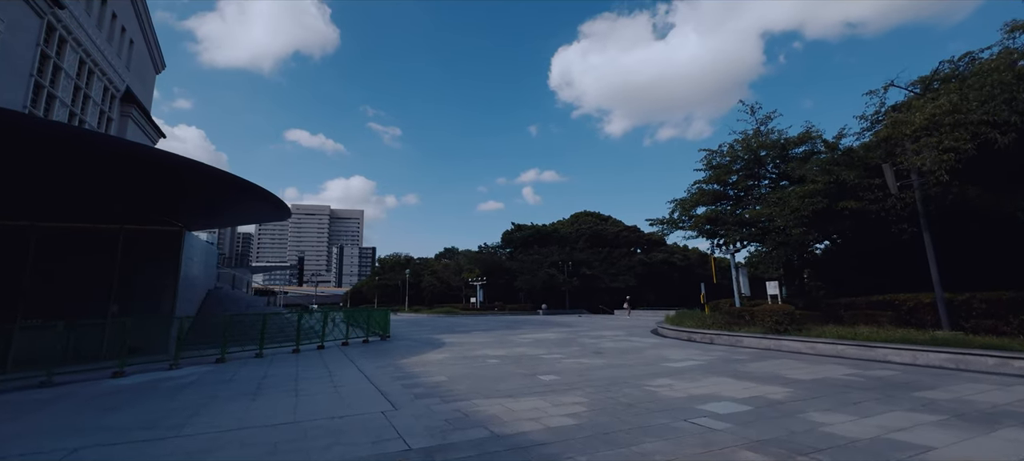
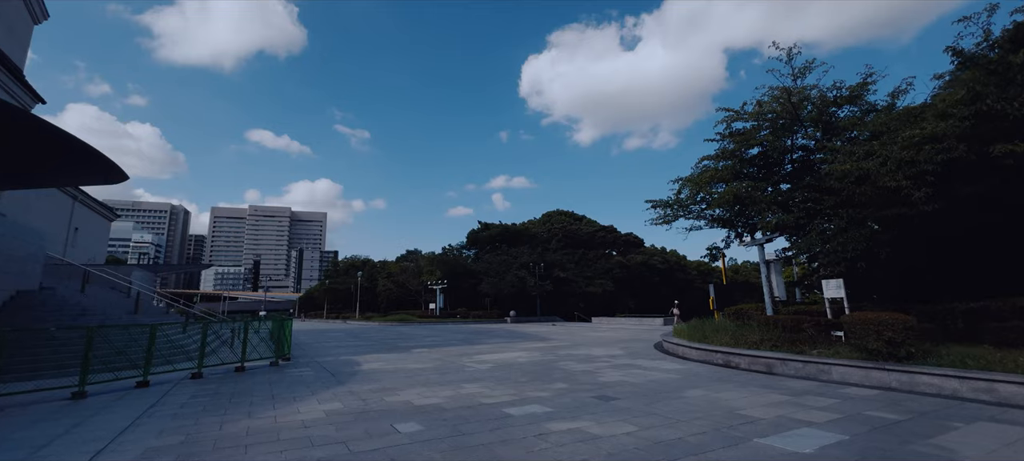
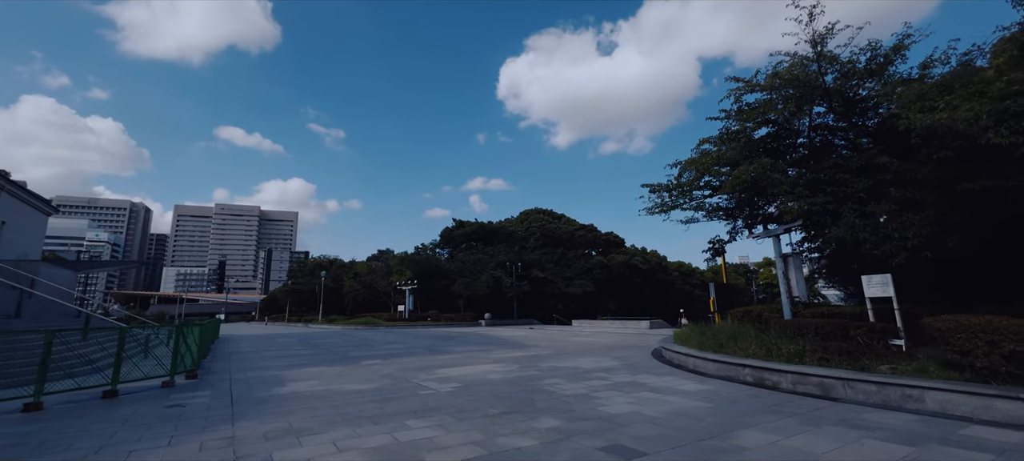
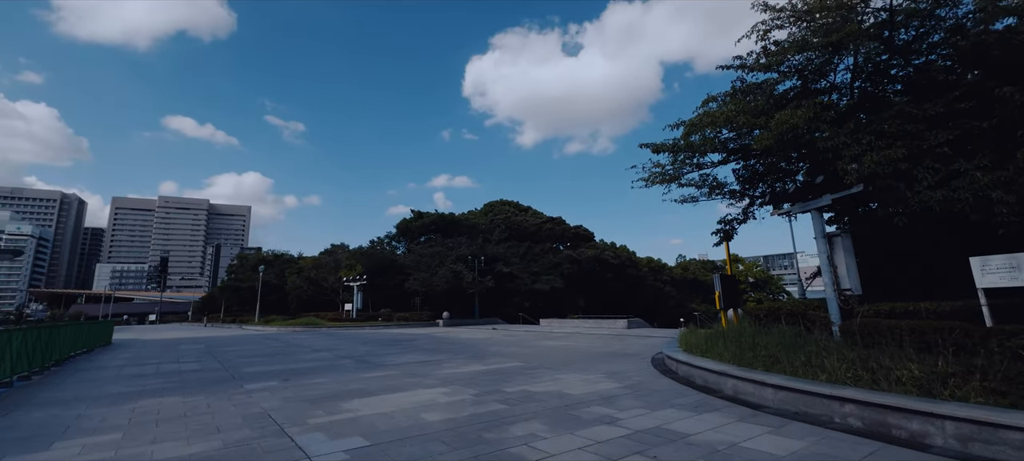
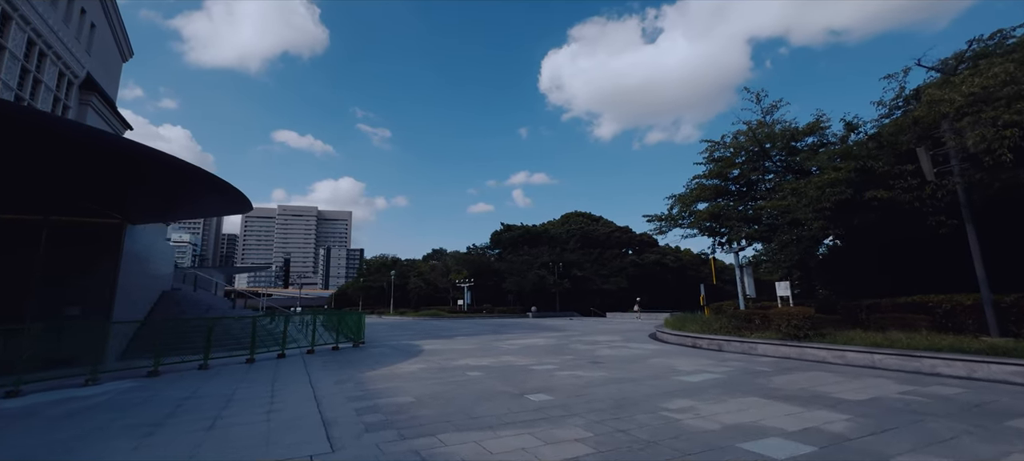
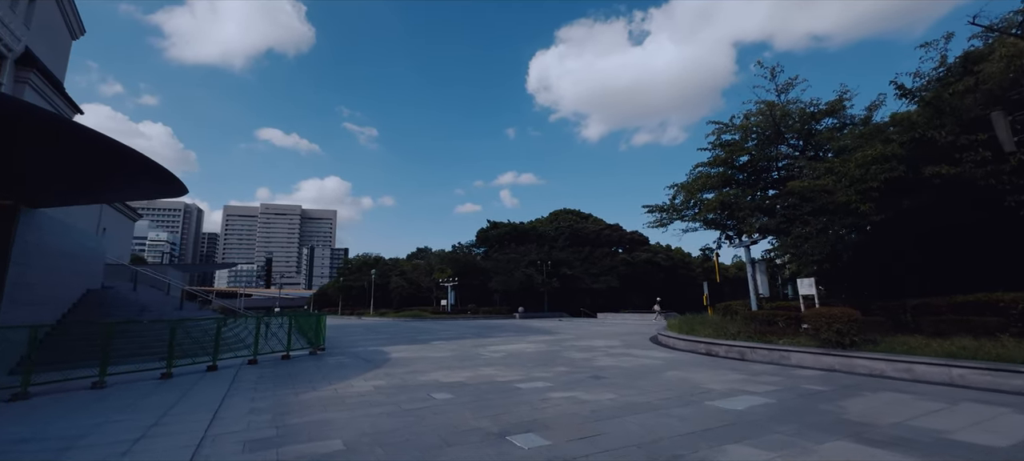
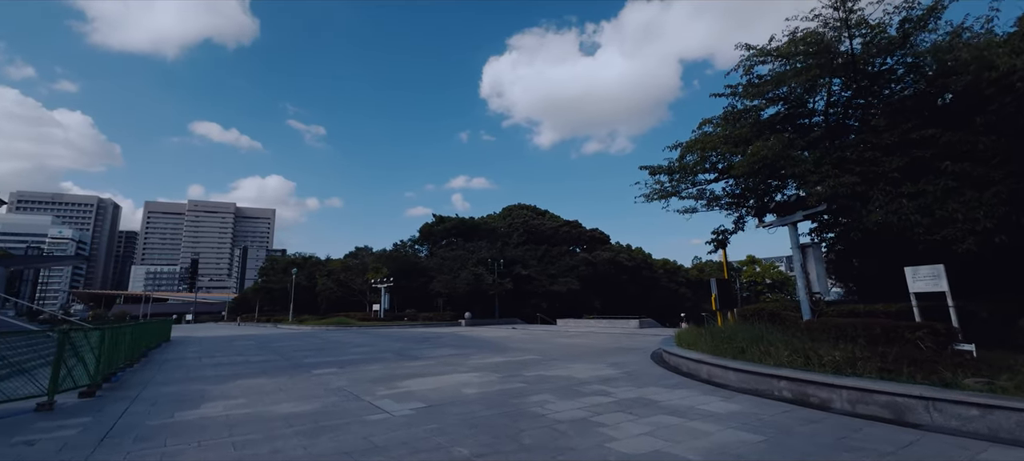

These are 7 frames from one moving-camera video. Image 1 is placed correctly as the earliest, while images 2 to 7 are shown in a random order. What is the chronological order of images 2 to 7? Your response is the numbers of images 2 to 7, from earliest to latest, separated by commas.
5, 6, 2, 3, 7, 4
